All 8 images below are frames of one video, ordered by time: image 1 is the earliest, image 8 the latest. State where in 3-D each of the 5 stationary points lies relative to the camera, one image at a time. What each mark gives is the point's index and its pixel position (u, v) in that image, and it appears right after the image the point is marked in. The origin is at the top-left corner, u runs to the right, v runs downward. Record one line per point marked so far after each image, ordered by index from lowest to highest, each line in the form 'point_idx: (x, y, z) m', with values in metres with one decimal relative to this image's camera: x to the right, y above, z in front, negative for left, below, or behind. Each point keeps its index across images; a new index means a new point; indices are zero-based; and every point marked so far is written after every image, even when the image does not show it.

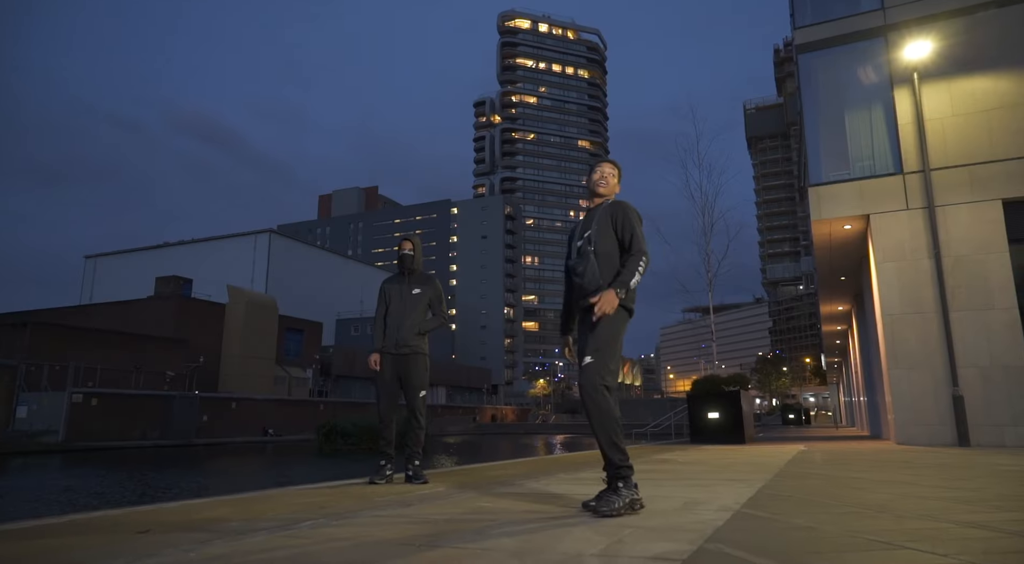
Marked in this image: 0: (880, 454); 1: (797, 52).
0: (+4.7, -2.3, +8.5) m
1: (+5.4, +4.3, +11.9) m
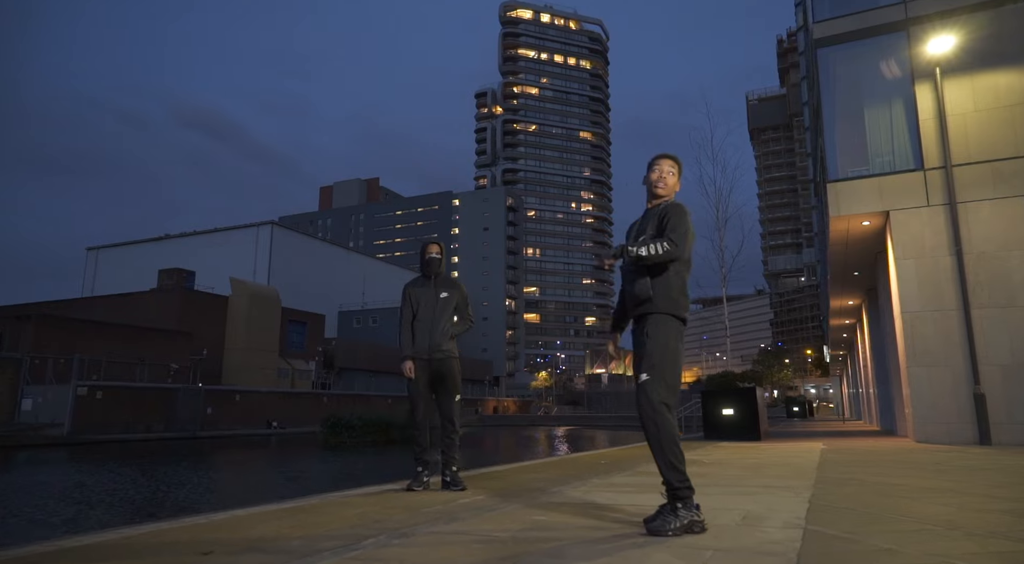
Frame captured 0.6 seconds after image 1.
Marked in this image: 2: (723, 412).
0: (+5.0, -2.3, +8.4) m
1: (+5.7, +4.4, +11.8) m
2: (+4.4, -2.7, +13.0) m
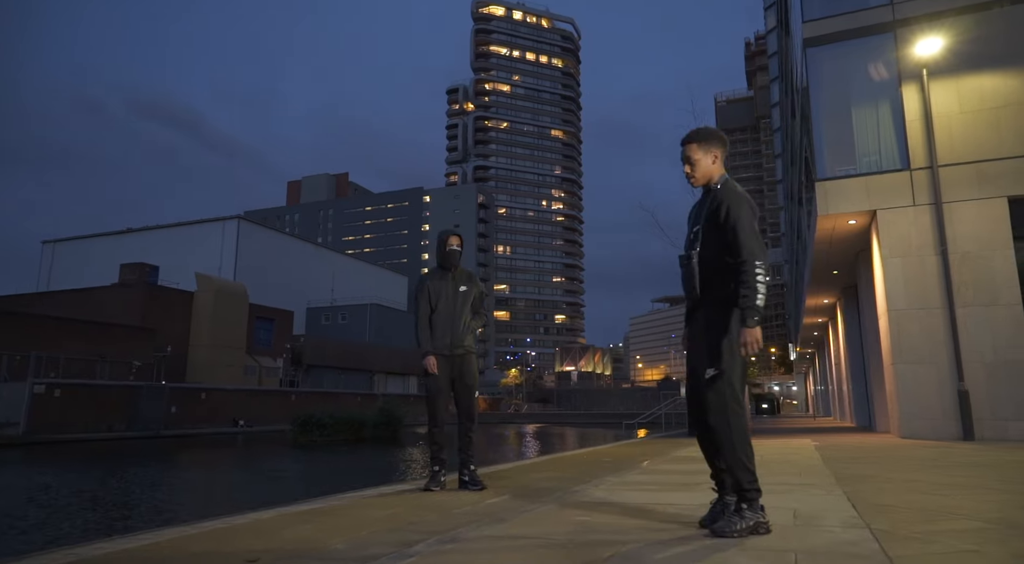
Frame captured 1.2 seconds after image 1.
0: (+4.9, -2.2, +8.5) m
1: (+5.5, +4.4, +11.9) m
2: (+4.1, -2.6, +13.1) m
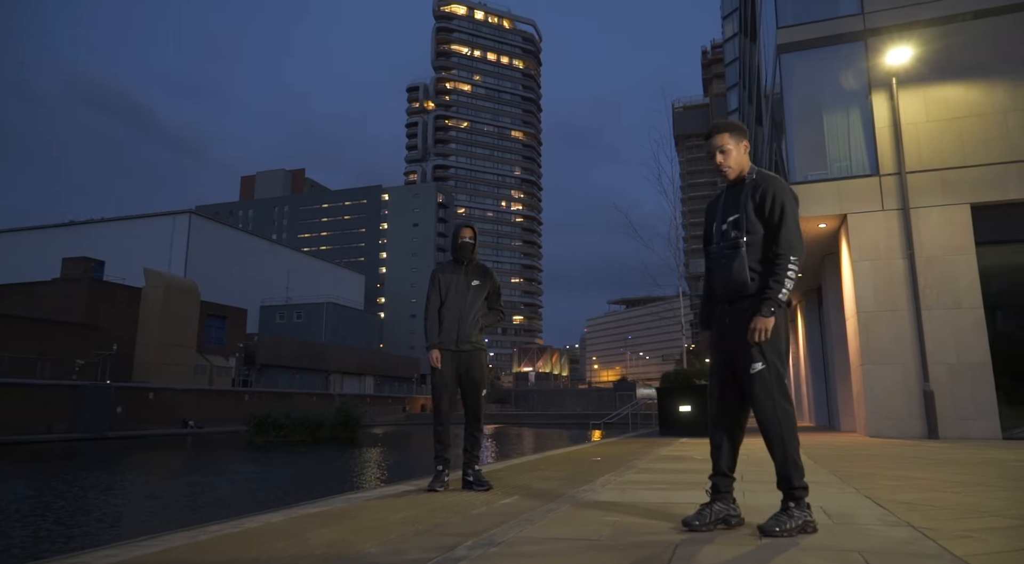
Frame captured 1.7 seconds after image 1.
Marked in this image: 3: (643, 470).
0: (+4.7, -2.3, +8.7) m
1: (+5.1, +4.4, +12.1) m
2: (+3.5, -2.6, +13.2) m
3: (+1.2, -1.7, +5.7) m
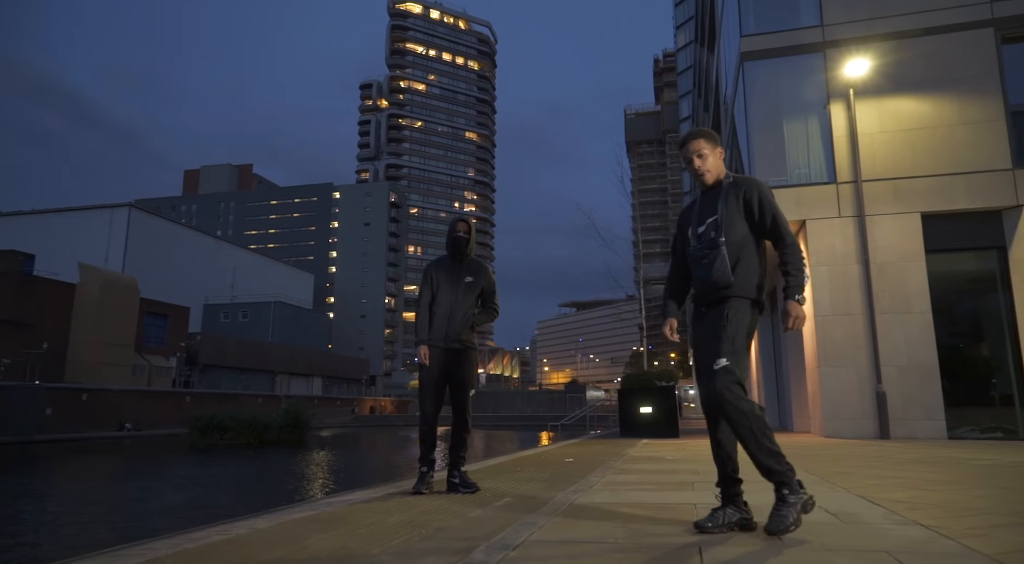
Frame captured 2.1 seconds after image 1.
0: (+4.2, -2.3, +8.9) m
1: (+4.5, +4.3, +12.3) m
2: (+2.7, -2.7, +13.3) m
3: (+1.0, -1.7, +5.6) m
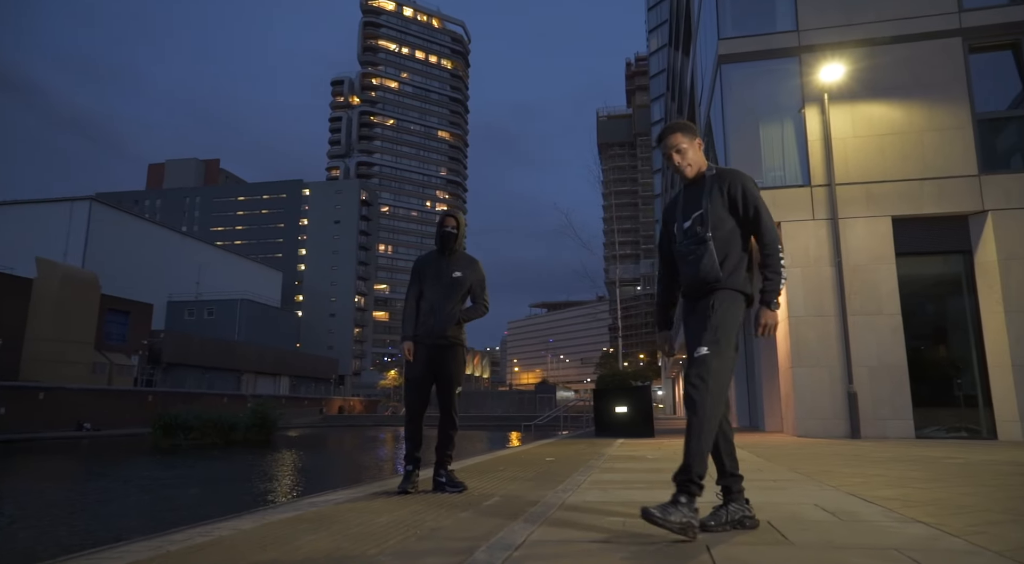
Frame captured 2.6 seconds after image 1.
0: (+3.9, -2.3, +9.0) m
1: (+4.1, +4.3, +12.5) m
2: (+2.2, -2.7, +13.3) m
3: (+0.8, -1.7, +5.6) m
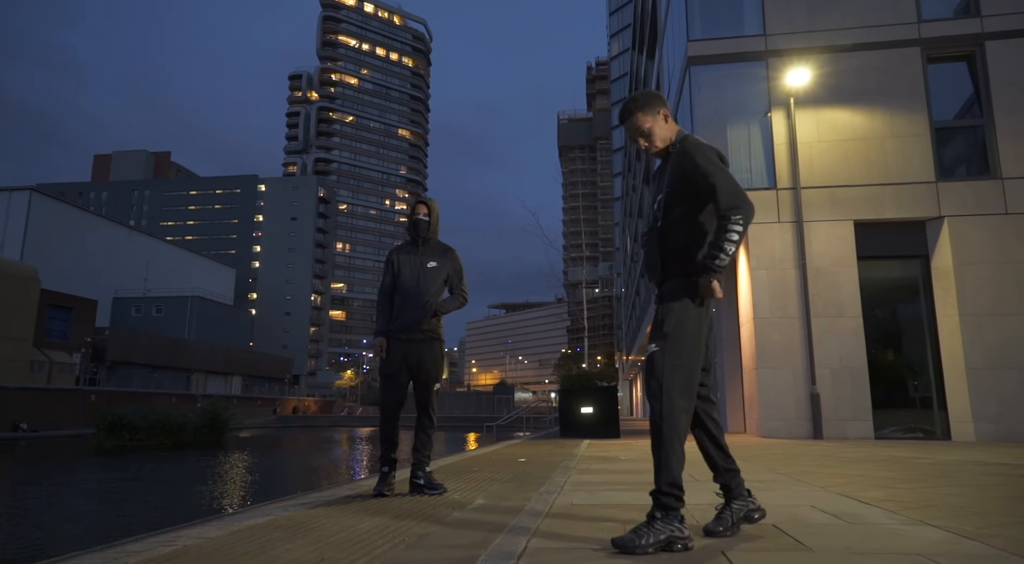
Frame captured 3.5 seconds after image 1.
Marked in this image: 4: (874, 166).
0: (+3.5, -2.3, +9.0) m
1: (+3.5, +4.3, +12.5) m
2: (+1.5, -2.7, +13.3) m
3: (+0.6, -1.6, +5.4) m
4: (+6.4, +2.1, +11.3) m
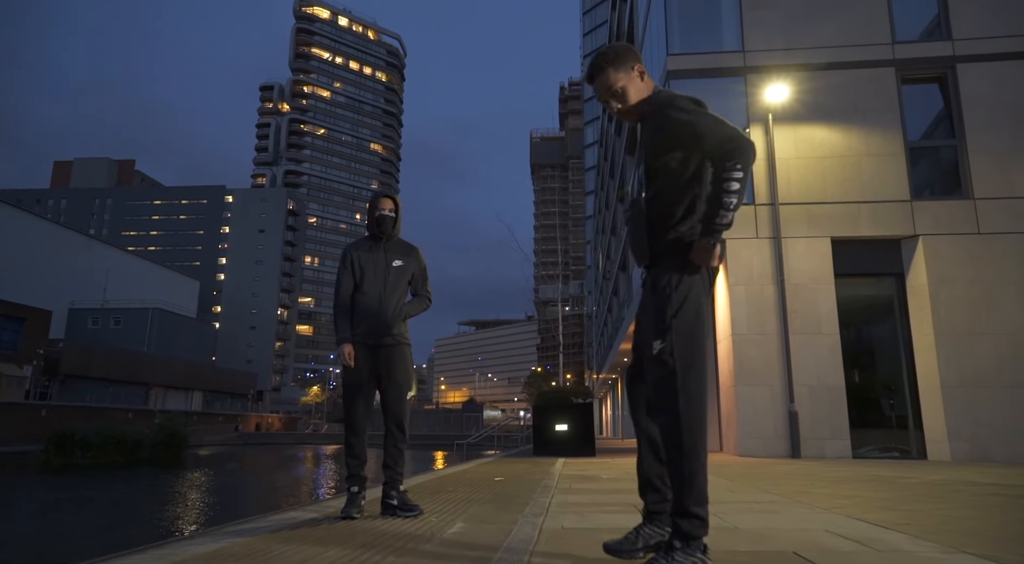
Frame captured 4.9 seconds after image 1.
0: (+3.1, -2.5, +8.8) m
1: (+3.1, +4.0, +12.5) m
2: (+0.9, -3.0, +12.9) m
3: (+0.4, -1.7, +5.1) m
4: (+6.0, +1.7, +11.4) m
